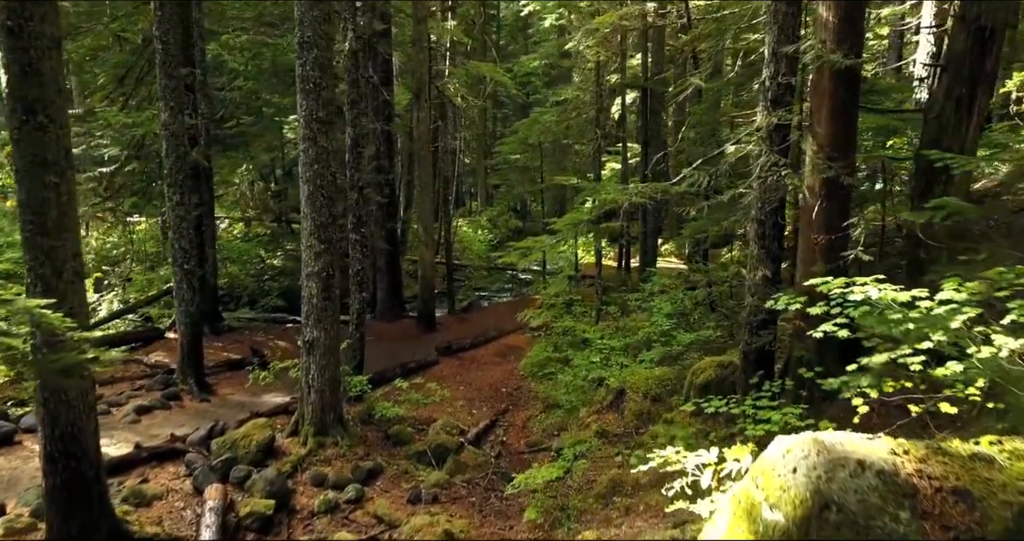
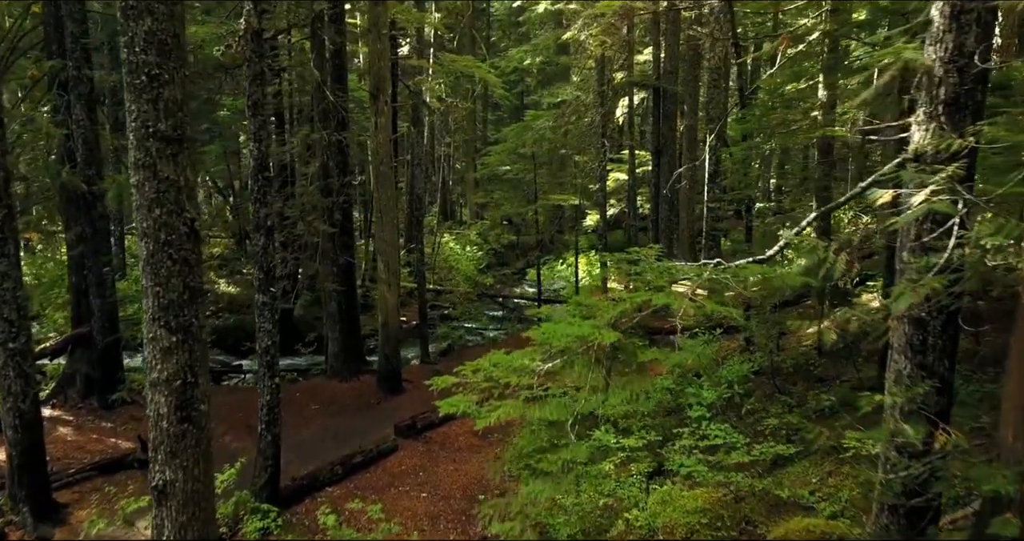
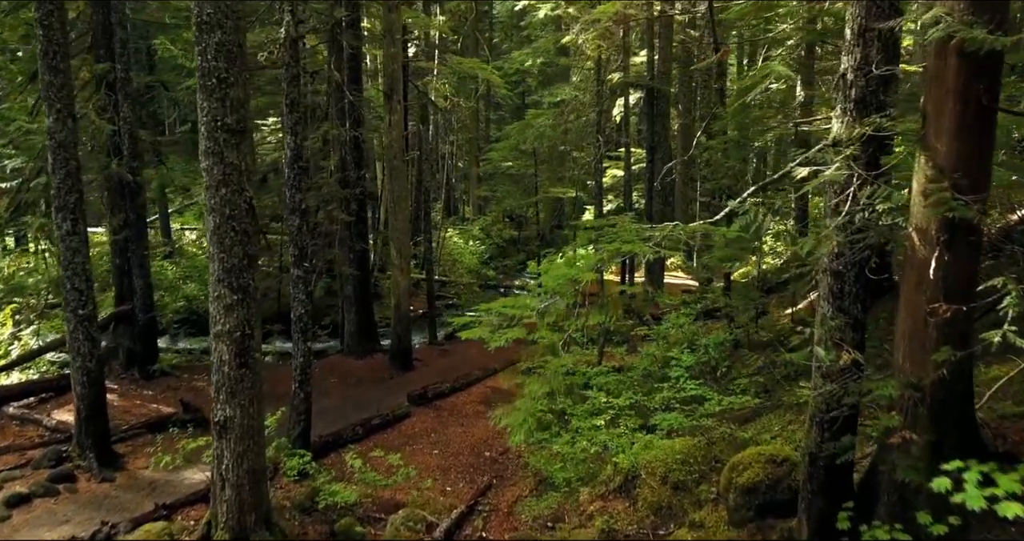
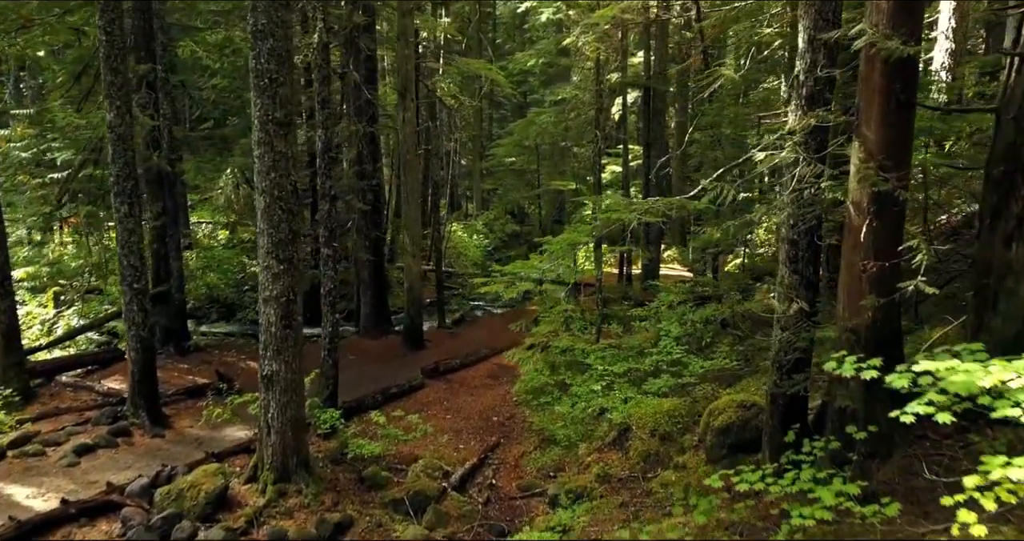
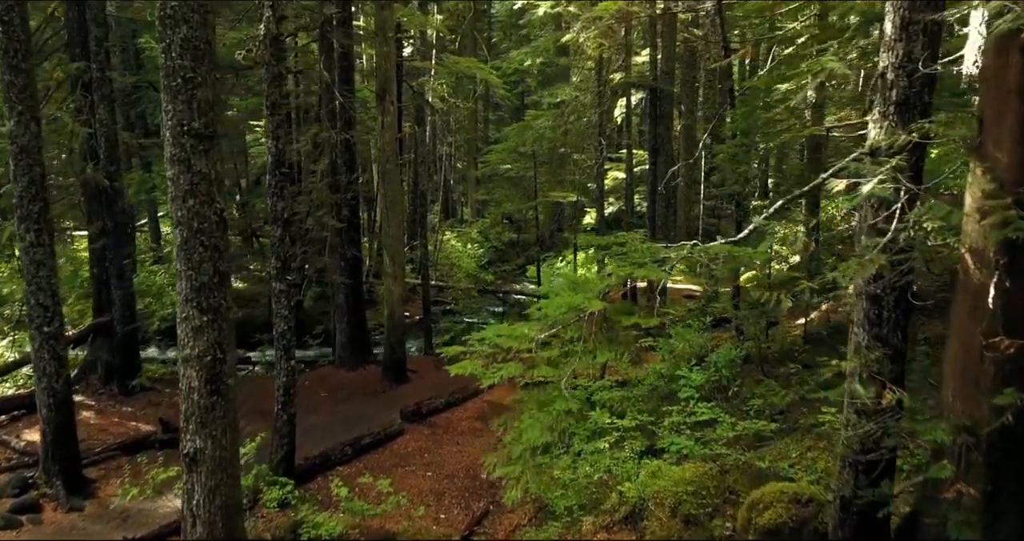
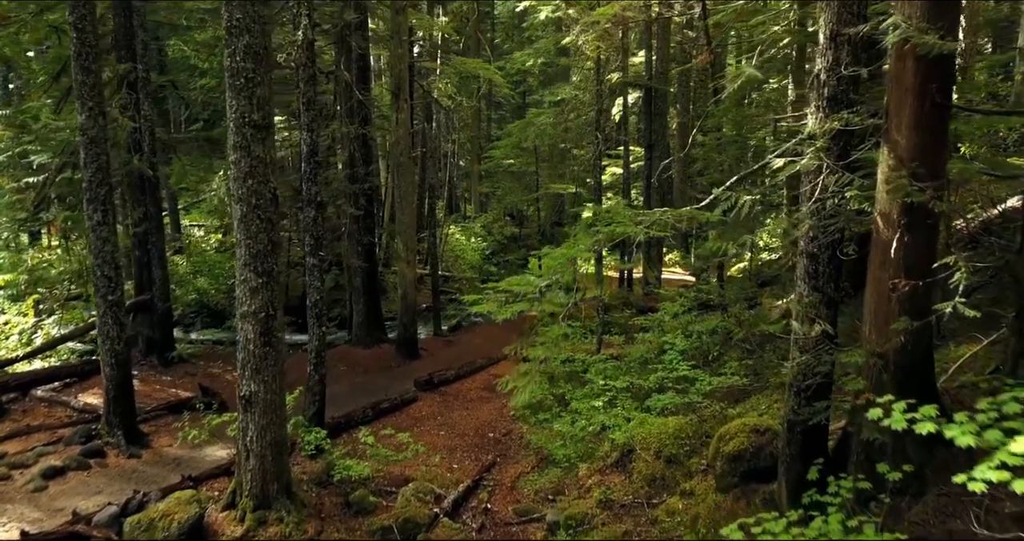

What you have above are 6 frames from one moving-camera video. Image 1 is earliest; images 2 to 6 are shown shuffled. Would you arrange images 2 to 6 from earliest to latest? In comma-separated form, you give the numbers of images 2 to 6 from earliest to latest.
4, 6, 3, 5, 2
